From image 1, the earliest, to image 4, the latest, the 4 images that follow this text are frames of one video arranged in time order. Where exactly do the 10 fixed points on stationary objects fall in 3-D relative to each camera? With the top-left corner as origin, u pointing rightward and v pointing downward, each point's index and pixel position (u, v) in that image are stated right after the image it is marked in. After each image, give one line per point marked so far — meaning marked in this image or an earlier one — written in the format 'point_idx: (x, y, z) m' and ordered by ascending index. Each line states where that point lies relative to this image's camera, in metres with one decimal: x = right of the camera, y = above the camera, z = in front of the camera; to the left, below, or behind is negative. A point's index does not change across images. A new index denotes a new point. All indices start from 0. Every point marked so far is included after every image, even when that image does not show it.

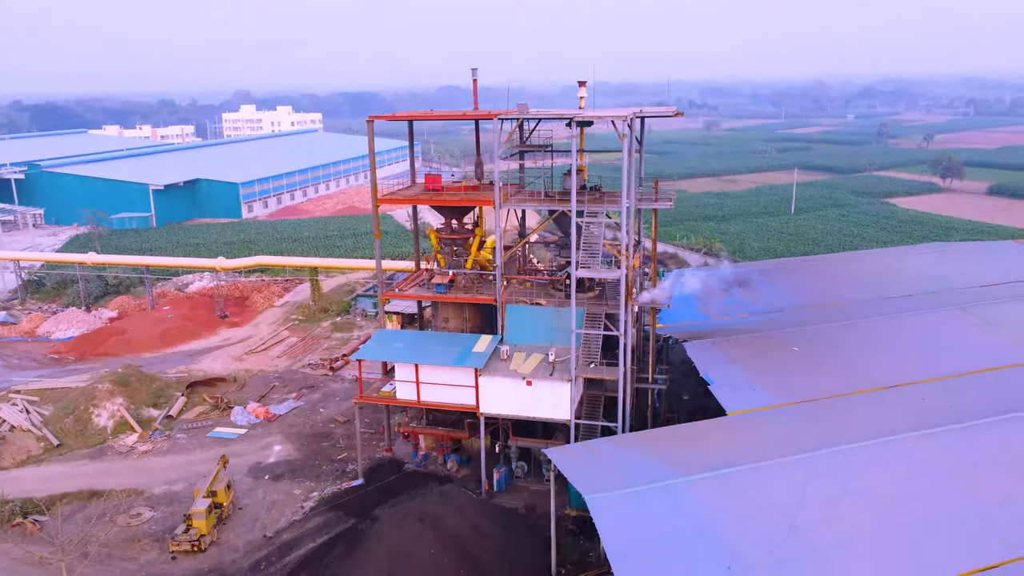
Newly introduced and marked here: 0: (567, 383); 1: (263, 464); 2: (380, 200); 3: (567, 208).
0: (+1.1, -1.9, +16.5) m
1: (-6.1, -4.3, +19.7) m
2: (-3.0, +2.0, +18.7) m
3: (+1.3, +1.8, +17.6) m
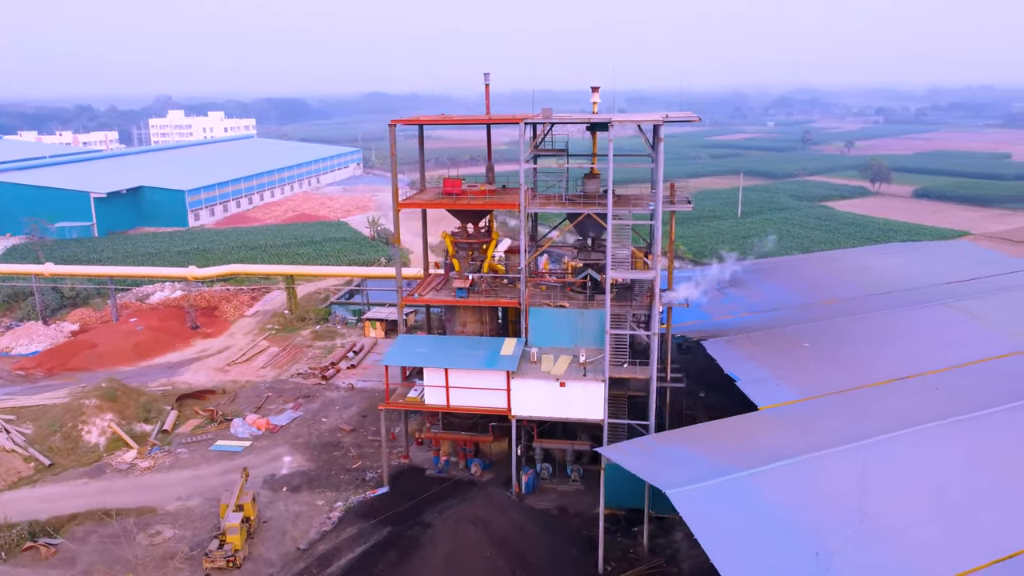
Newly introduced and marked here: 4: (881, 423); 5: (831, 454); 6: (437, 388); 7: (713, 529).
0: (+1.8, -2.0, +16.7) m
1: (-5.6, -4.5, +19.2) m
2: (-2.6, +1.9, +18.5) m
3: (+1.9, +1.7, +17.9) m
4: (+6.9, -2.5, +15.0) m
5: (+5.4, -2.8, +13.5) m
6: (-1.6, -2.2, +17.6) m
7: (+2.9, -3.5, +11.7) m
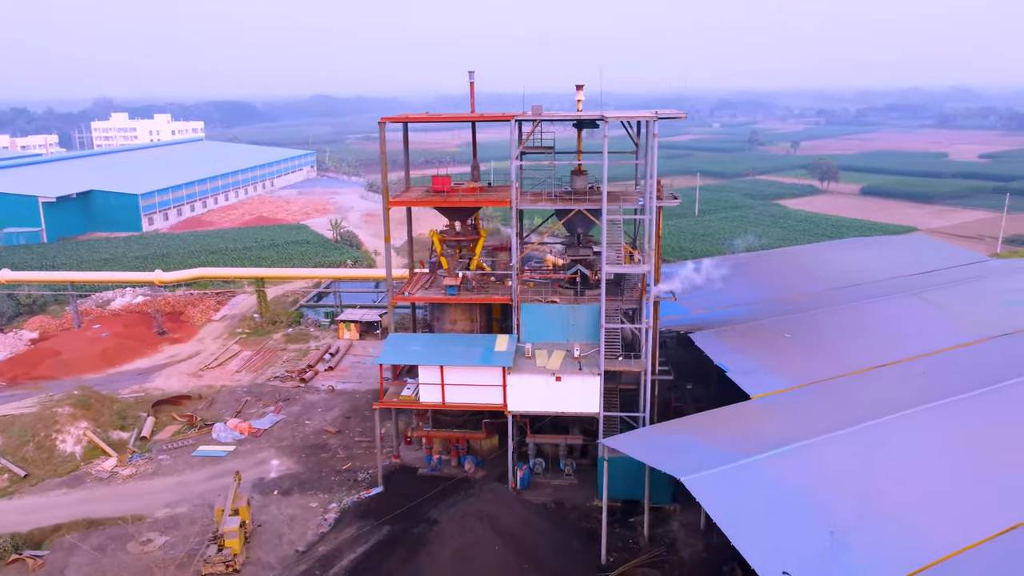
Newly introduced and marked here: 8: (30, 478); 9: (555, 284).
0: (+1.8, -1.9, +16.9) m
1: (-5.8, -4.5, +18.9) m
2: (-2.8, +1.9, +18.5) m
3: (+1.7, +1.8, +18.1) m
4: (+7.0, -2.3, +15.5) m
5: (+5.5, -2.6, +13.9) m
6: (-1.7, -2.1, +17.5) m
7: (+3.2, -3.4, +12.0) m
8: (-11.6, -4.6, +19.4) m
9: (+1.0, +0.1, +19.7) m
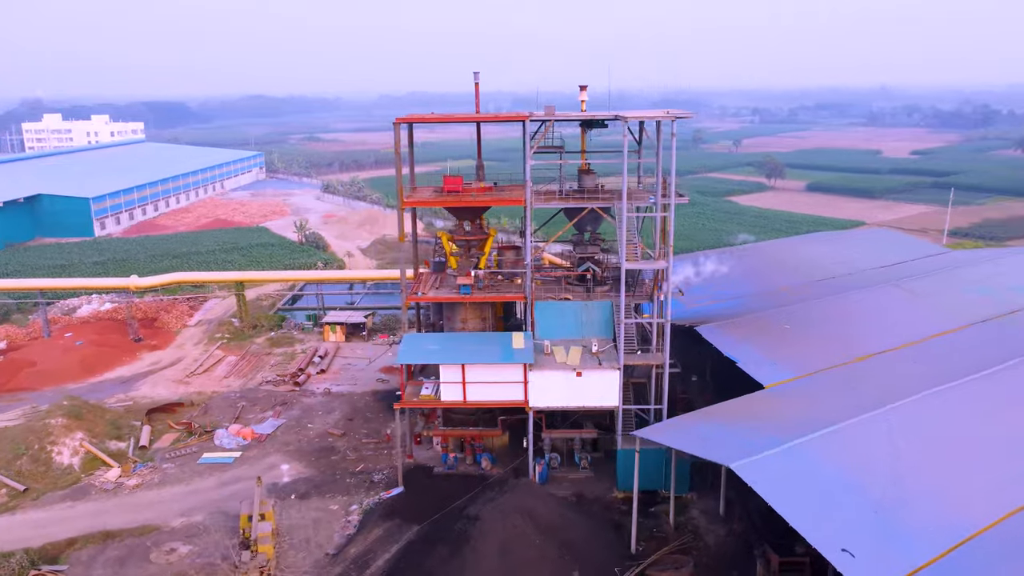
0: (+2.2, -1.8, +17.3) m
1: (-5.4, -4.5, +18.7) m
2: (-2.5, +1.9, +18.5) m
3: (+2.0, +1.9, +18.5) m
4: (+7.5, -2.1, +16.3) m
5: (+6.2, -2.4, +14.6) m
6: (-1.3, -2.1, +17.7) m
7: (+4.1, -3.3, +12.5) m
8: (-11.2, -4.7, +18.7) m
9: (+1.3, +0.2, +20.1) m
